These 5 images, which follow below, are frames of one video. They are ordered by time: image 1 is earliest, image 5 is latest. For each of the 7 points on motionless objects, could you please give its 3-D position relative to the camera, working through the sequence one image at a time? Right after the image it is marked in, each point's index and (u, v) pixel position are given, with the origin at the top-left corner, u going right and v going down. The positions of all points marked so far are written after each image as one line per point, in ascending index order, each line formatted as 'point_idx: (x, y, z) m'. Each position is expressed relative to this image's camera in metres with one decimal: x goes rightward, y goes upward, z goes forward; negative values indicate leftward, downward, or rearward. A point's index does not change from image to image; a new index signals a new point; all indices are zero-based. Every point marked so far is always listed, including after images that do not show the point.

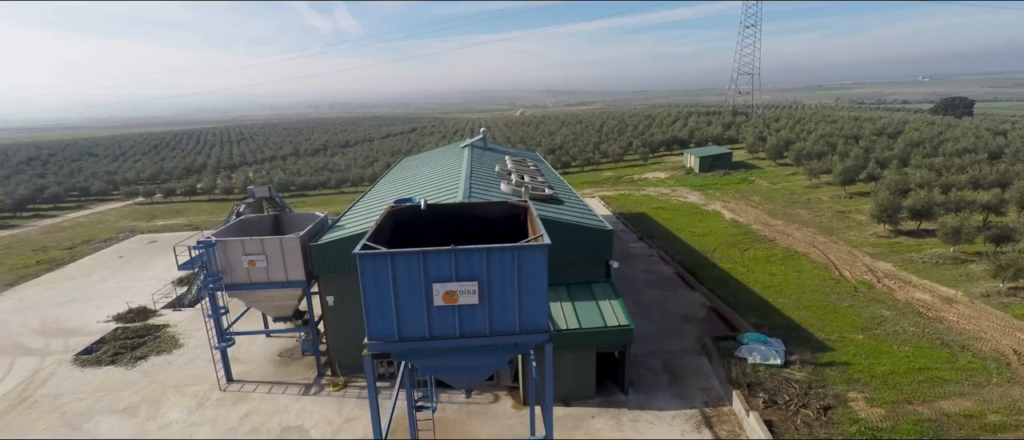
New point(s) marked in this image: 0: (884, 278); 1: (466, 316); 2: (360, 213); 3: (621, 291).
0: (+12.3, -1.9, +16.4) m
1: (-0.6, -1.2, +6.2) m
2: (-4.7, +0.2, +15.5) m
3: (+3.6, -2.3, +16.5) m
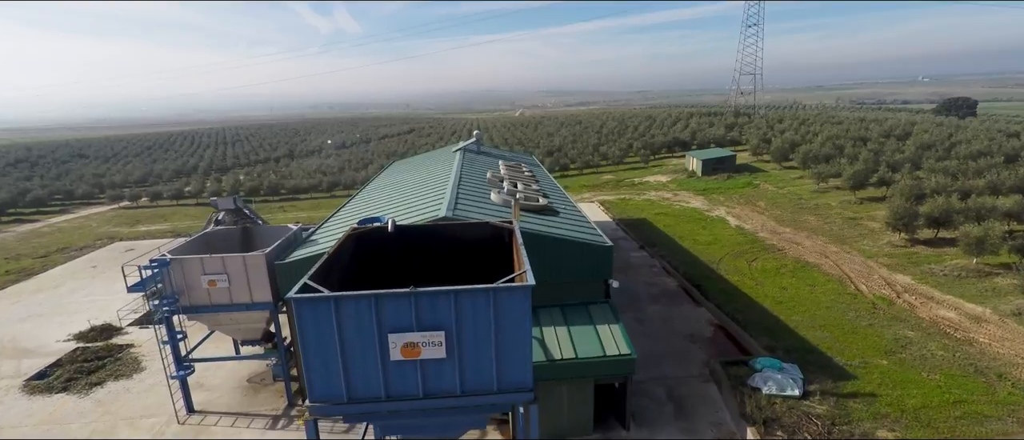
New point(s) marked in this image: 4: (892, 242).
0: (+12.0, -2.2, +15.3) m
1: (-0.8, -1.5, +5.0) m
2: (-5.0, -0.1, +14.3) m
3: (+3.4, -2.7, +15.4) m
4: (+14.7, -0.9, +19.3) m
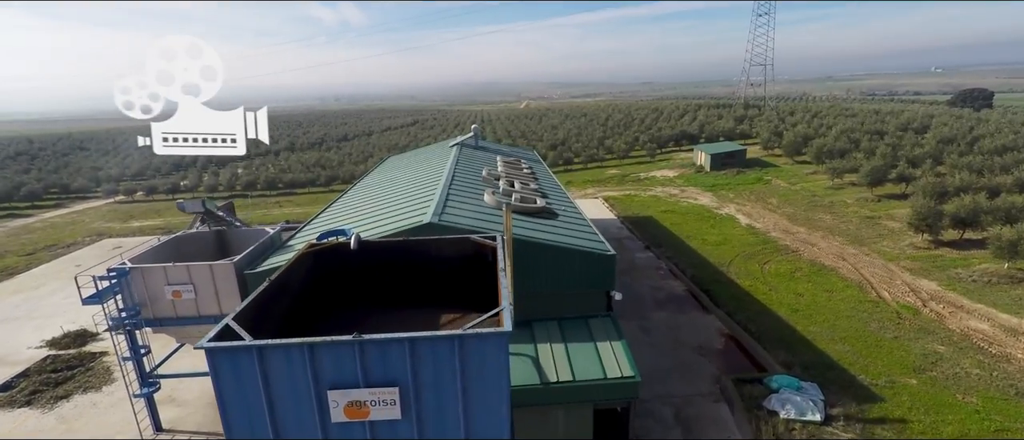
0: (+11.9, -2.3, +14.2) m
1: (-1.0, -1.7, +4.1) m
2: (-5.1, -0.2, +13.4) m
3: (+3.2, -2.7, +14.4) m
4: (+14.7, -0.9, +18.2) m
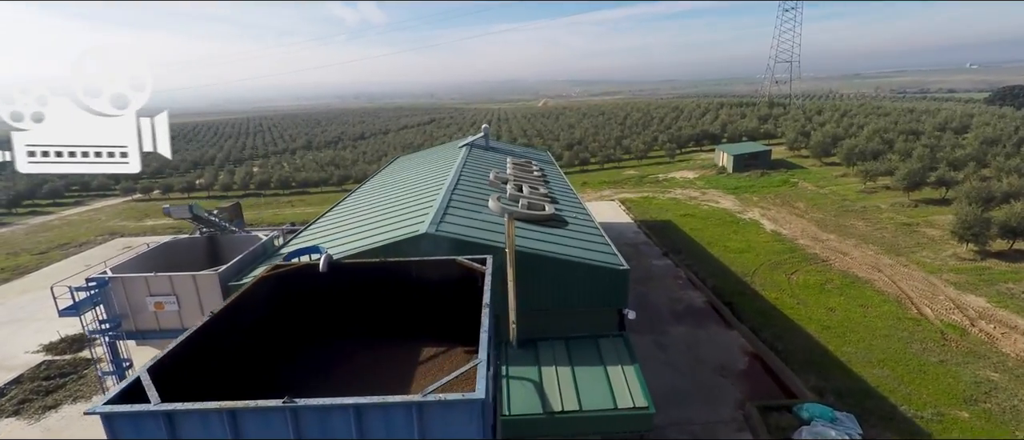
0: (+12.1, -2.6, +13.0) m
1: (-1.2, -1.9, +3.3) m
2: (-4.9, -0.3, +12.7) m
3: (+3.5, -2.9, +13.4) m
4: (+15.0, -1.2, +16.8) m
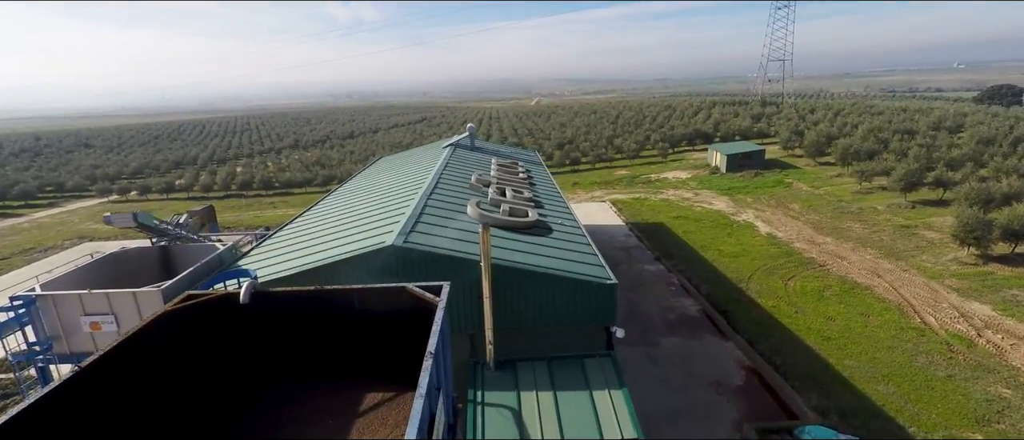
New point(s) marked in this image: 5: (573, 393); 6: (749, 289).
0: (+11.7, -2.7, +12.3) m
1: (-1.5, -2.1, +2.5) m
2: (-5.4, -0.5, +11.8) m
3: (+3.0, -3.0, +12.7) m
4: (+14.5, -1.3, +16.2) m
5: (+1.0, -2.7, +7.8) m
6: (+7.3, -2.1, +15.3) m
